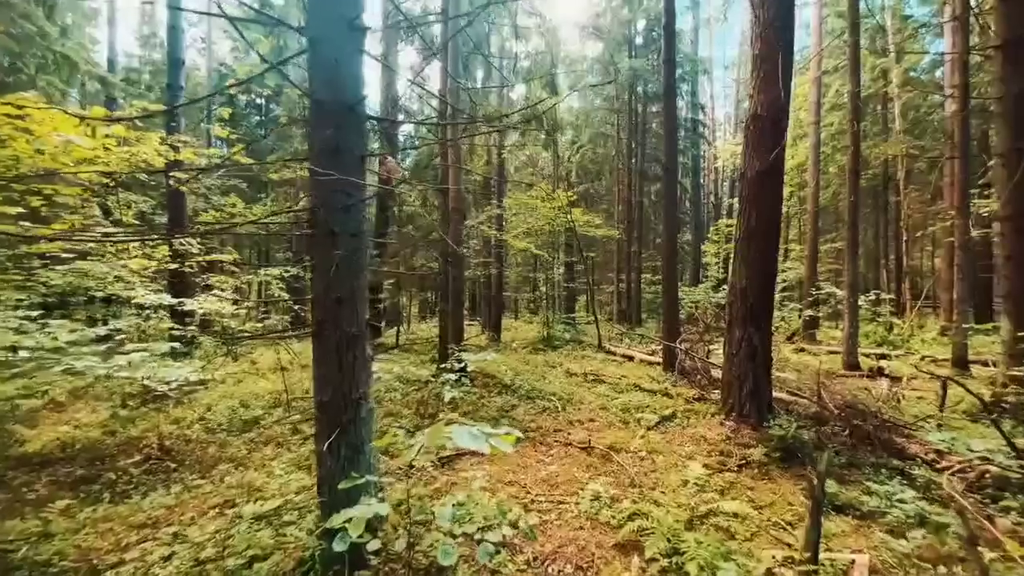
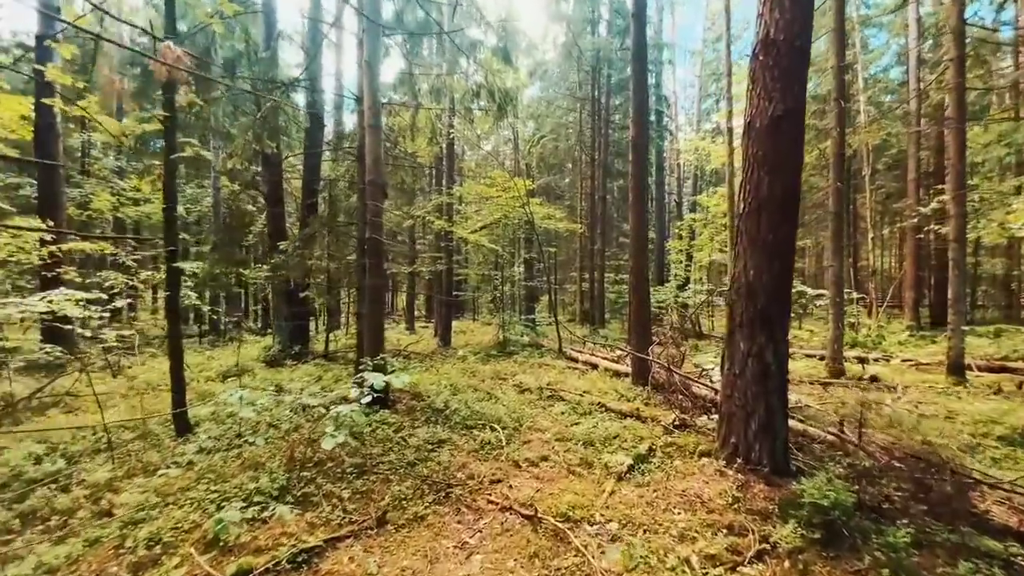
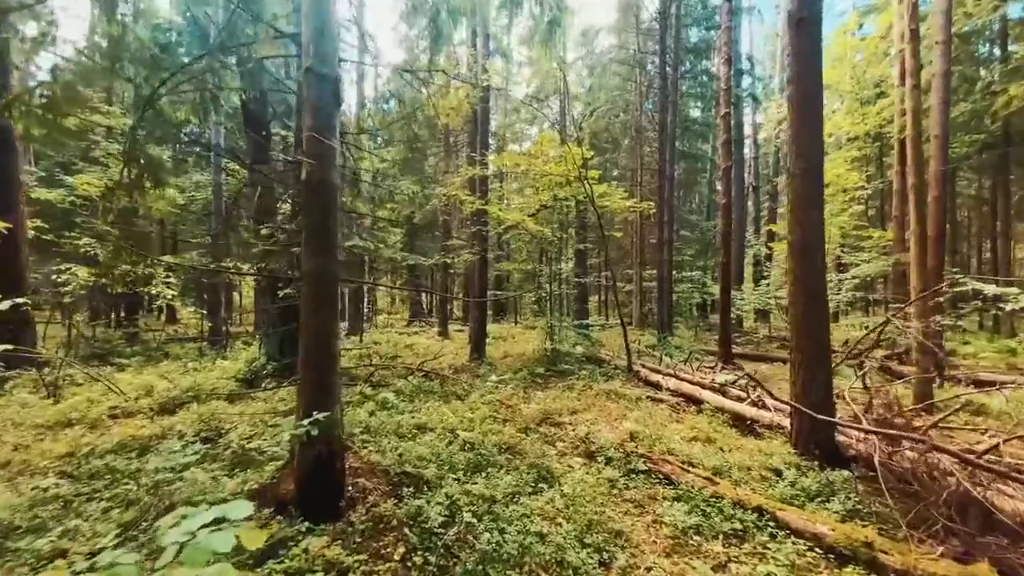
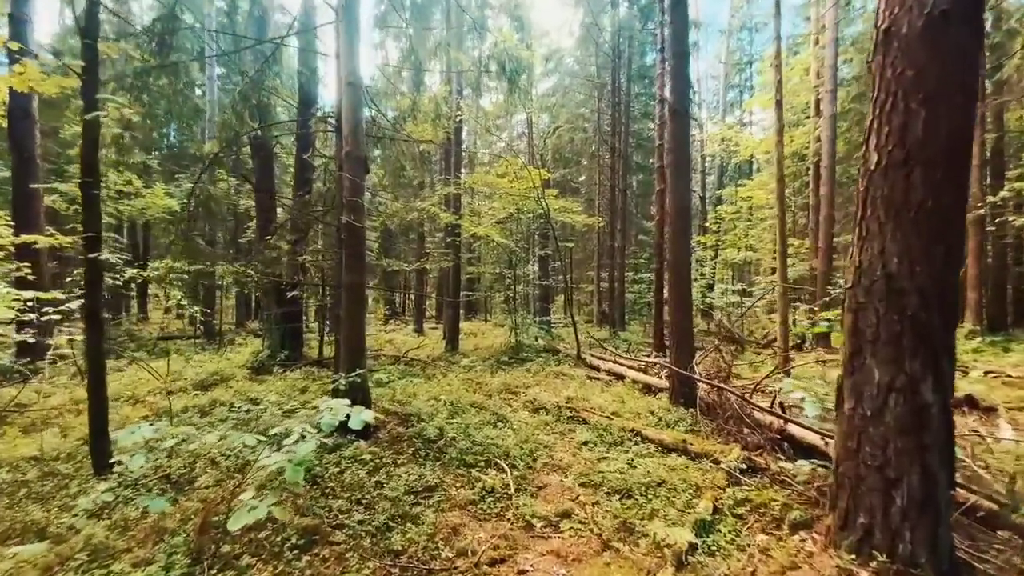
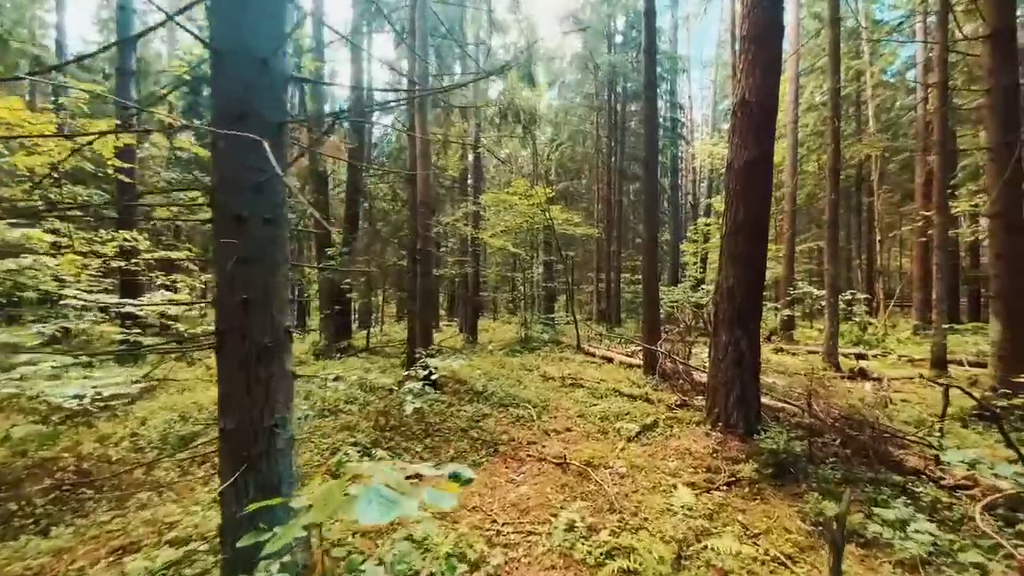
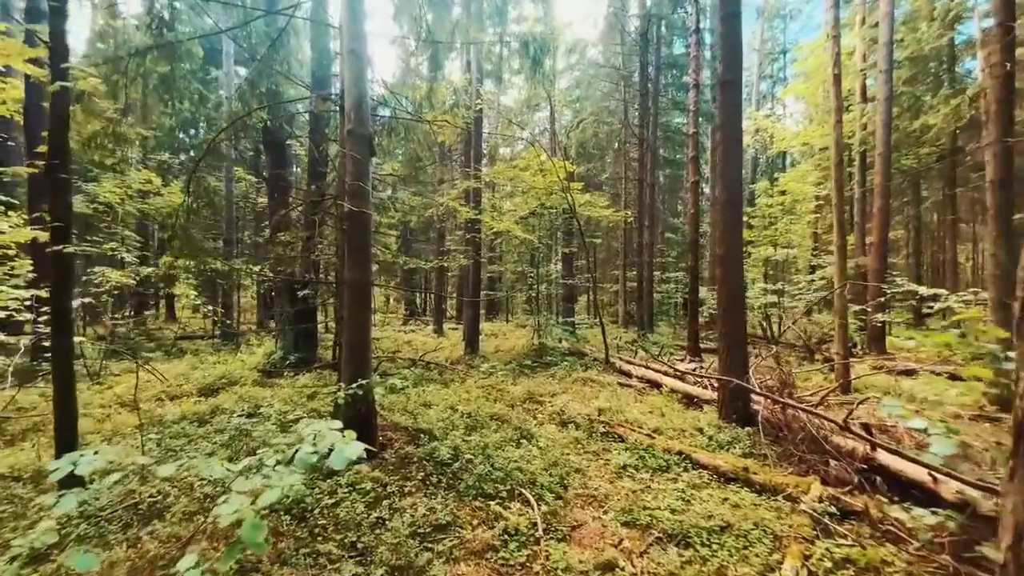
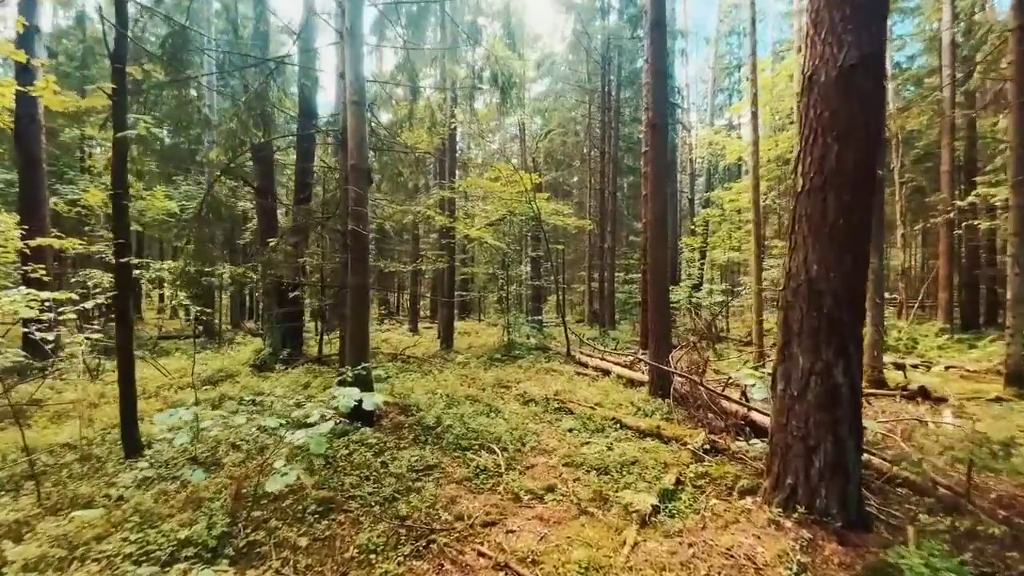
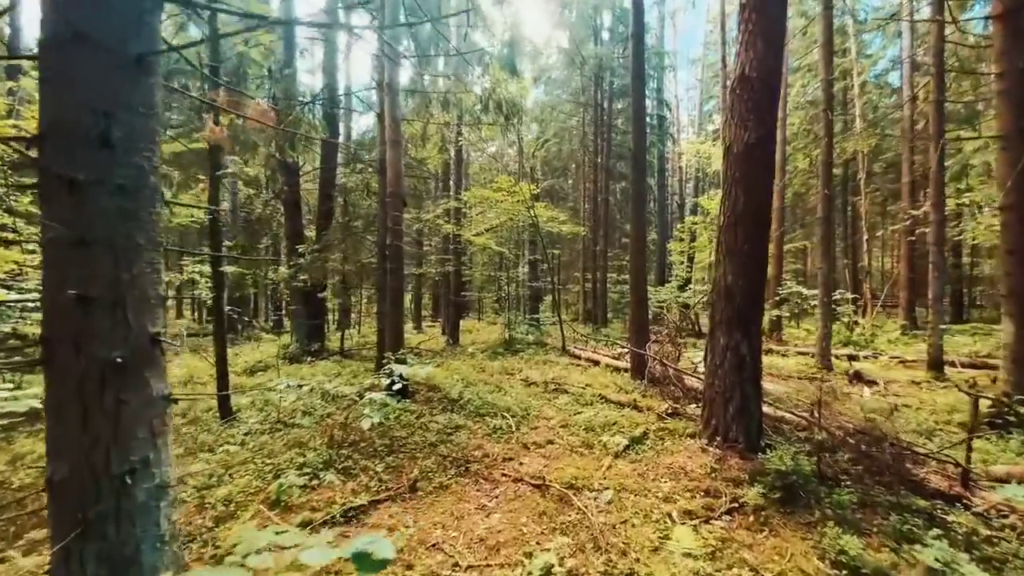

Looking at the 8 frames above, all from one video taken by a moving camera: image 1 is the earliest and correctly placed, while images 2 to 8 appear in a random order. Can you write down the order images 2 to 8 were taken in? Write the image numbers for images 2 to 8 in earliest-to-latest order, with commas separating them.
5, 8, 2, 7, 4, 6, 3
